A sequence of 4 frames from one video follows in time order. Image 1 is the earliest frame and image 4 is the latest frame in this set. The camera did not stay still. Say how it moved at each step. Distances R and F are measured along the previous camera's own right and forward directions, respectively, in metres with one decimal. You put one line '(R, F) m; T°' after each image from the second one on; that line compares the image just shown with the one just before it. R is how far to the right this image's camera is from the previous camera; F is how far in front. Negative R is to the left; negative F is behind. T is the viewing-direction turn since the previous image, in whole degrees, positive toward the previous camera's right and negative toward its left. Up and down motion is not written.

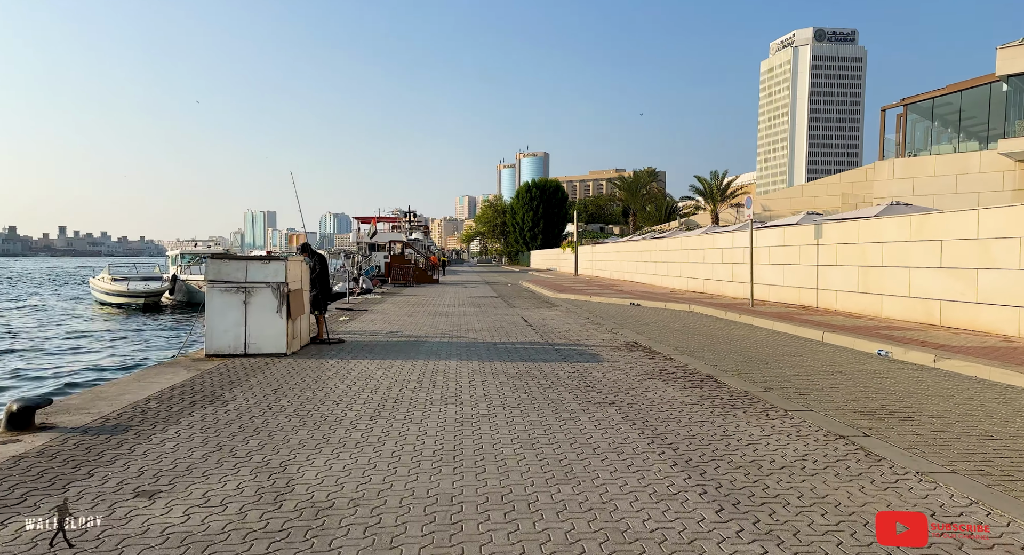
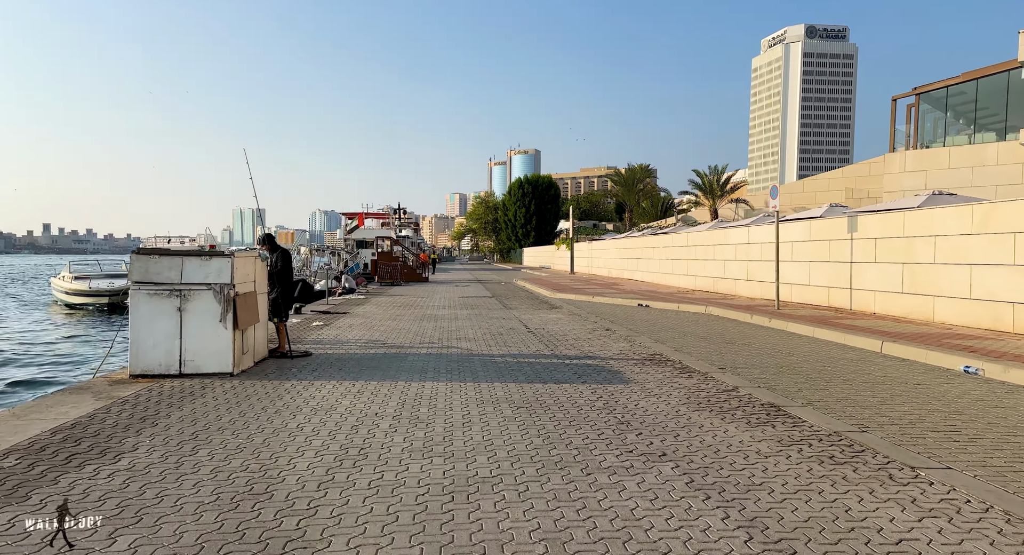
(-0.1, +2.1) m; +1°
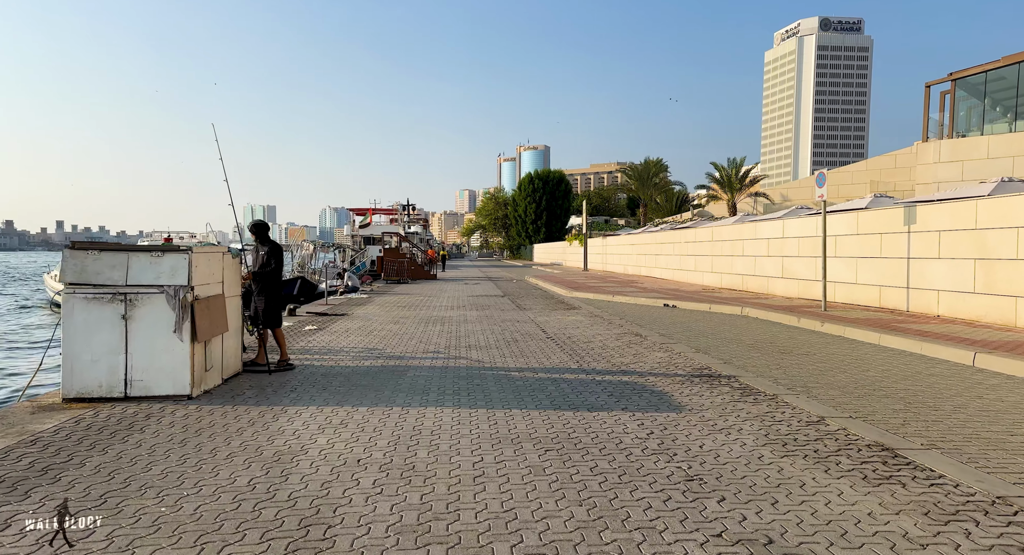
(-0.1, +1.7) m; -1°
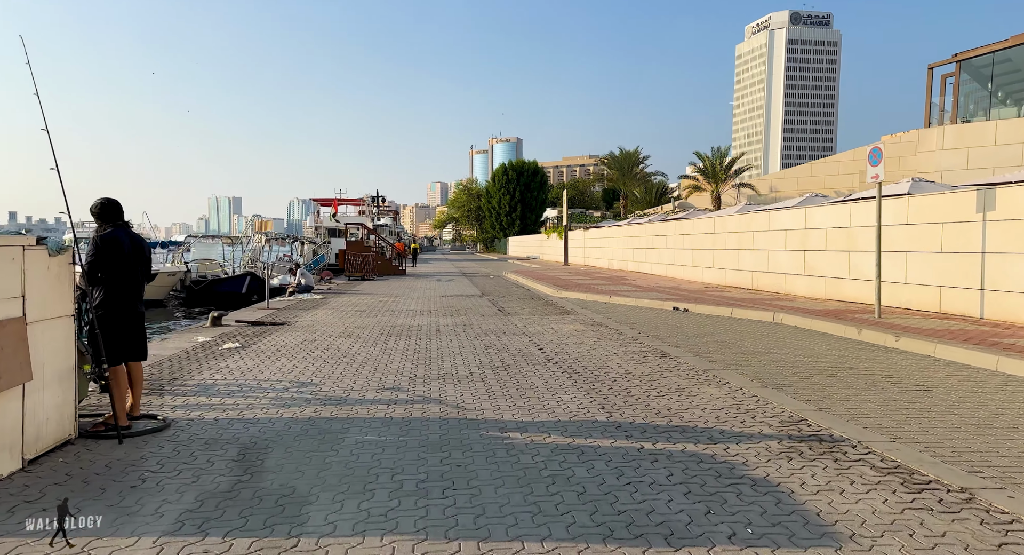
(-0.2, +3.1) m; +2°
